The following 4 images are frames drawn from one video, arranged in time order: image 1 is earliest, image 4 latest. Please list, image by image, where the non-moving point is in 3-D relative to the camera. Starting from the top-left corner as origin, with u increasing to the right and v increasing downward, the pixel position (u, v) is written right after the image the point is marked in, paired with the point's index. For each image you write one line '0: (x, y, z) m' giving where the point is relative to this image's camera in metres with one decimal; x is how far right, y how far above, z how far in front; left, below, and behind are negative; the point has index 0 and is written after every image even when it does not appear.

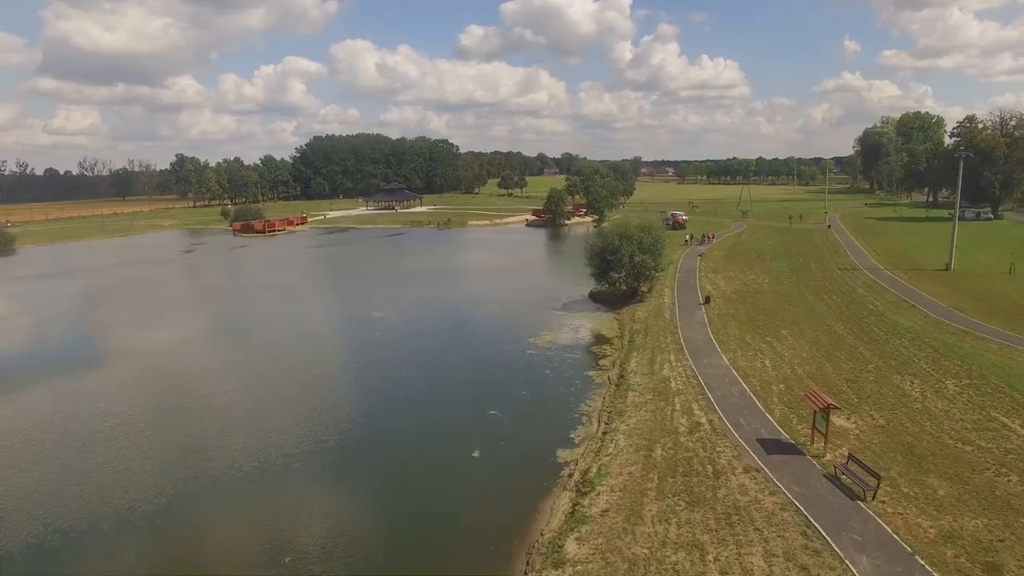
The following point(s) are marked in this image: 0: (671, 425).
0: (+4.9, -4.3, +18.6) m
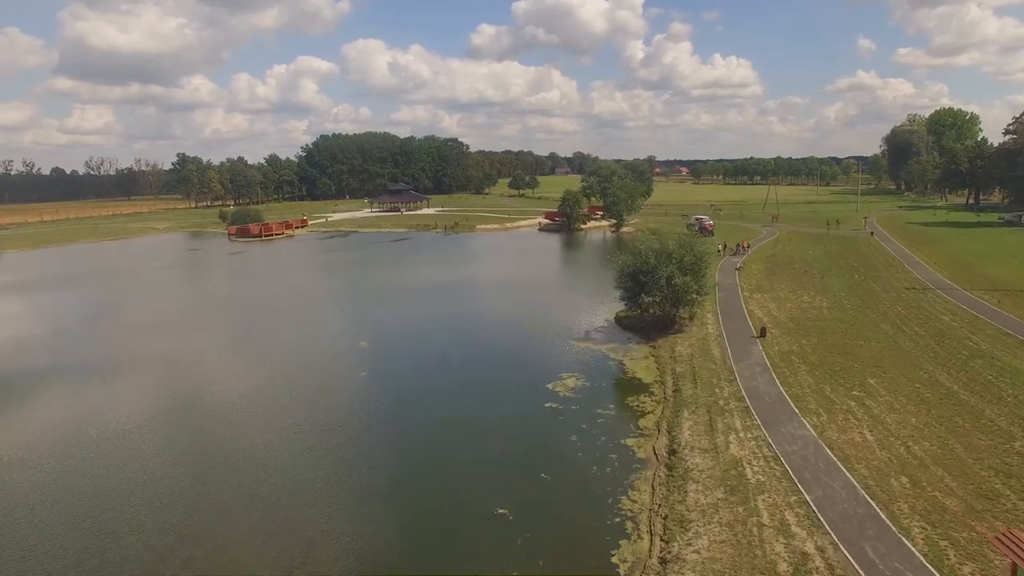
0: (+5.3, -5.6, +12.7) m
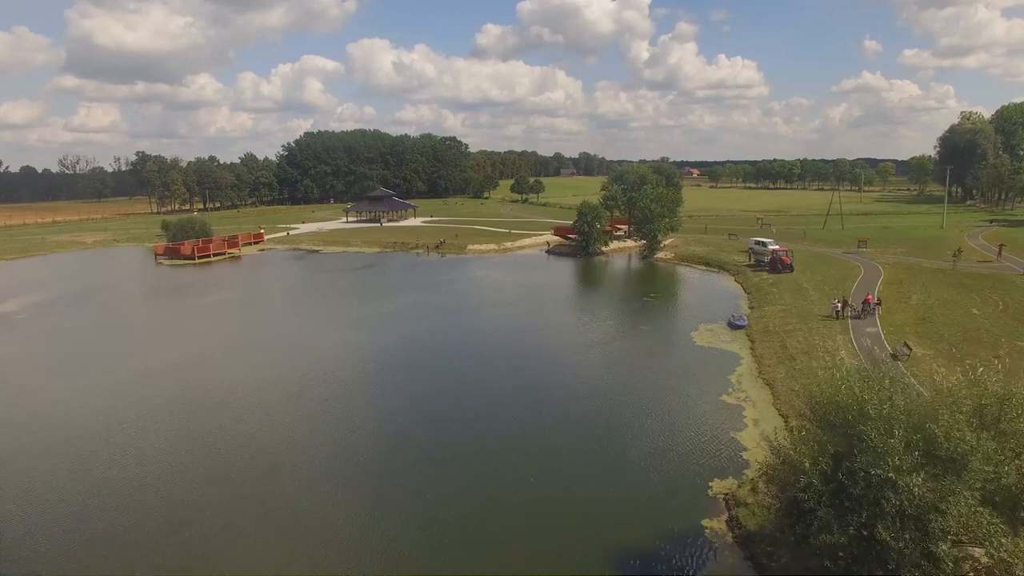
0: (+4.8, -10.1, -6.8) m
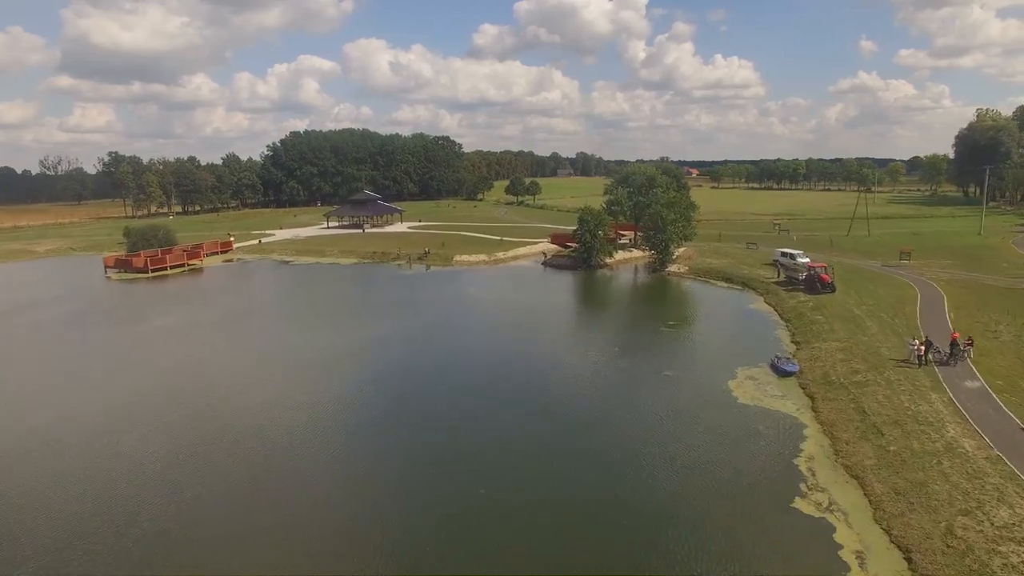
0: (+4.4, -11.8, -14.6) m
